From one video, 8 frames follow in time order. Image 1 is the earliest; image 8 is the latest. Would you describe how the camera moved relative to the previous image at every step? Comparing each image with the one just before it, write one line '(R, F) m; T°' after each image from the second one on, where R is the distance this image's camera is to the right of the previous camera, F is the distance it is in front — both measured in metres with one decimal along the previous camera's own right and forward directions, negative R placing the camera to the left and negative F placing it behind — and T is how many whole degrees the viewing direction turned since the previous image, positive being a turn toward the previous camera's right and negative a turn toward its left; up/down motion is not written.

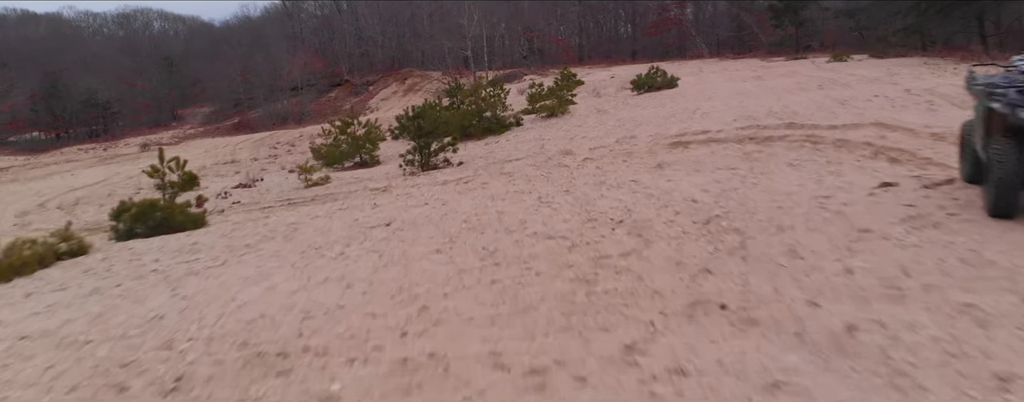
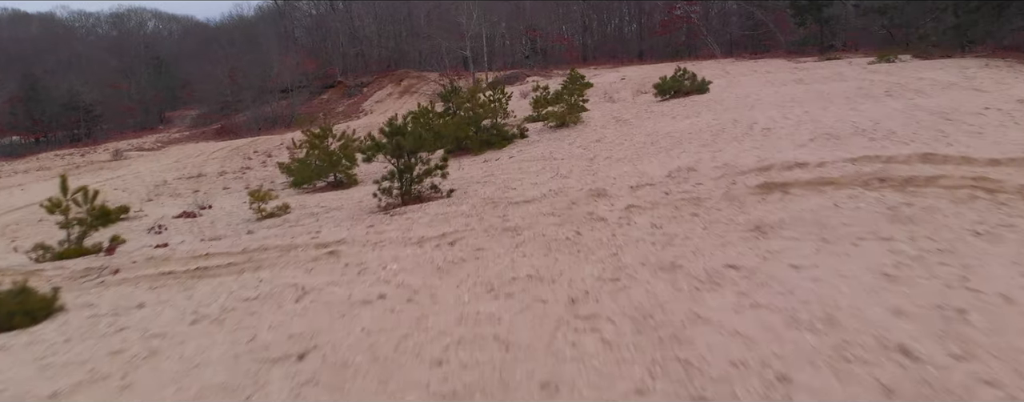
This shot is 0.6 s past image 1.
(0.0, +1.6) m; 0°
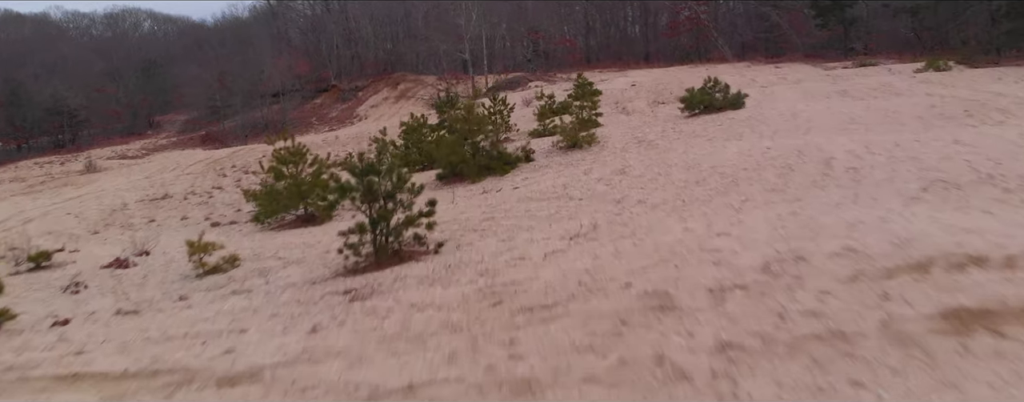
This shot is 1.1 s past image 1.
(0.0, +1.3) m; 0°
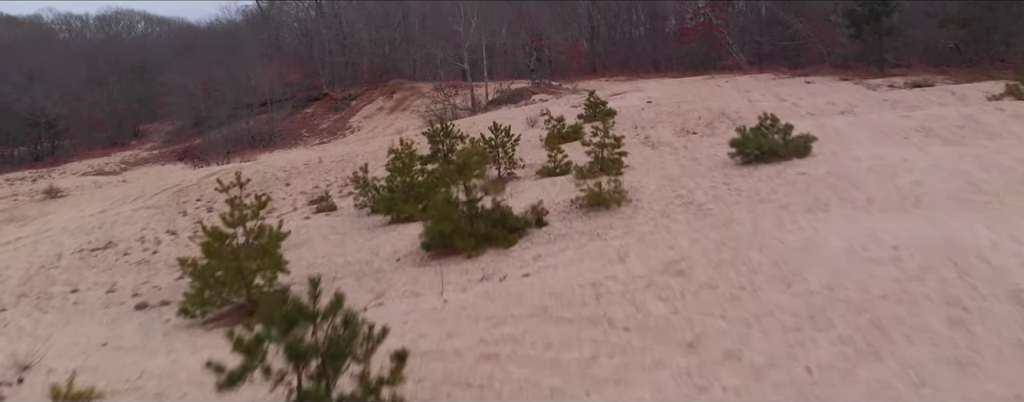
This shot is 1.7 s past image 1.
(-0.1, +1.6) m; 0°
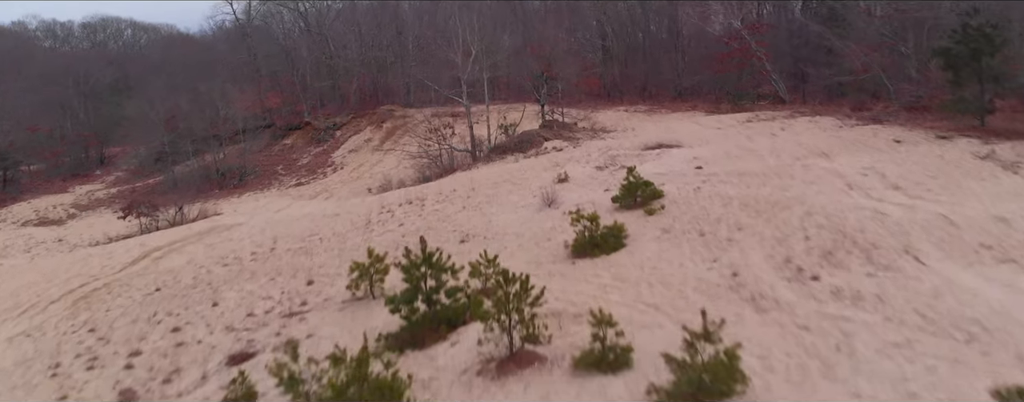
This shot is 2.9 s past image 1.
(-0.2, +3.3) m; 0°
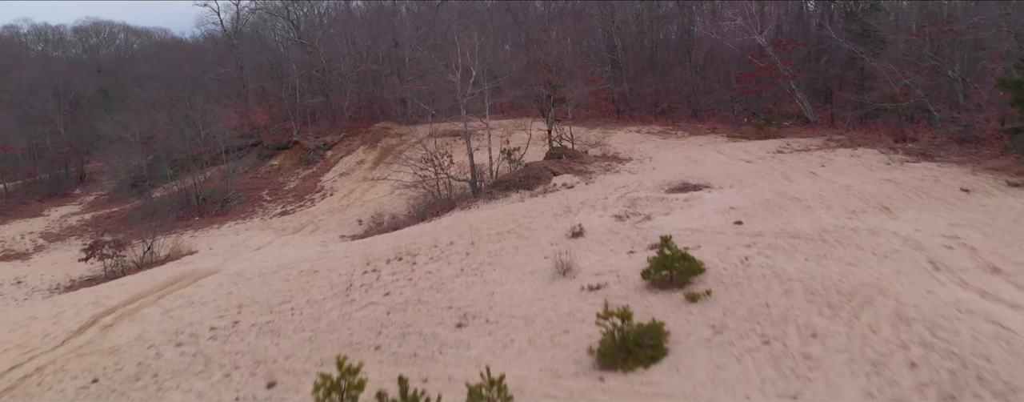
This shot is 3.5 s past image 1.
(-0.1, +1.7) m; 0°
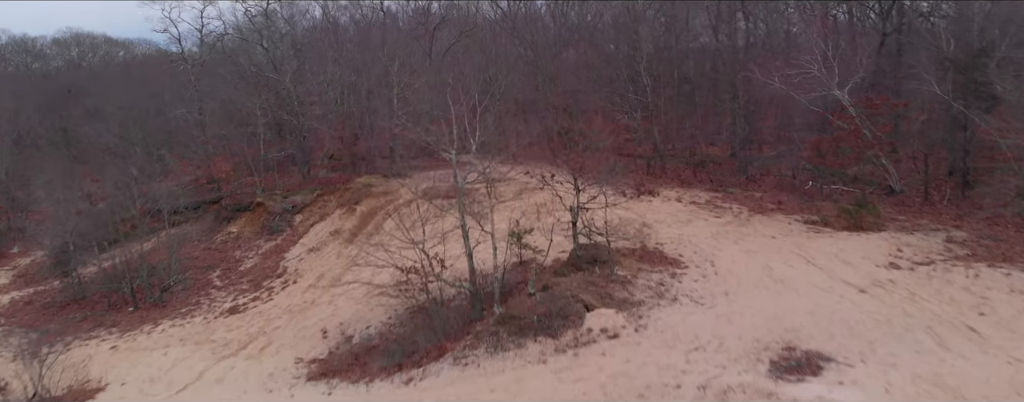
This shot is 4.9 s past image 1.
(-0.2, +4.3) m; 0°
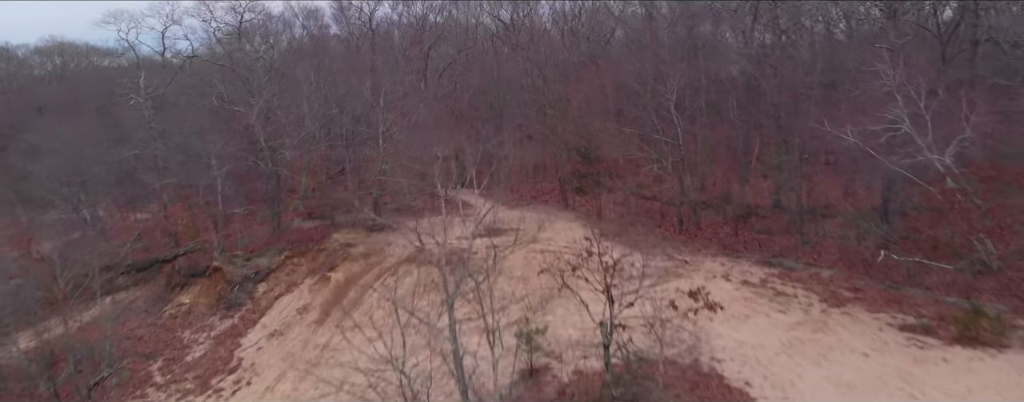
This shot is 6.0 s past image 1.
(-0.1, +3.3) m; 0°
